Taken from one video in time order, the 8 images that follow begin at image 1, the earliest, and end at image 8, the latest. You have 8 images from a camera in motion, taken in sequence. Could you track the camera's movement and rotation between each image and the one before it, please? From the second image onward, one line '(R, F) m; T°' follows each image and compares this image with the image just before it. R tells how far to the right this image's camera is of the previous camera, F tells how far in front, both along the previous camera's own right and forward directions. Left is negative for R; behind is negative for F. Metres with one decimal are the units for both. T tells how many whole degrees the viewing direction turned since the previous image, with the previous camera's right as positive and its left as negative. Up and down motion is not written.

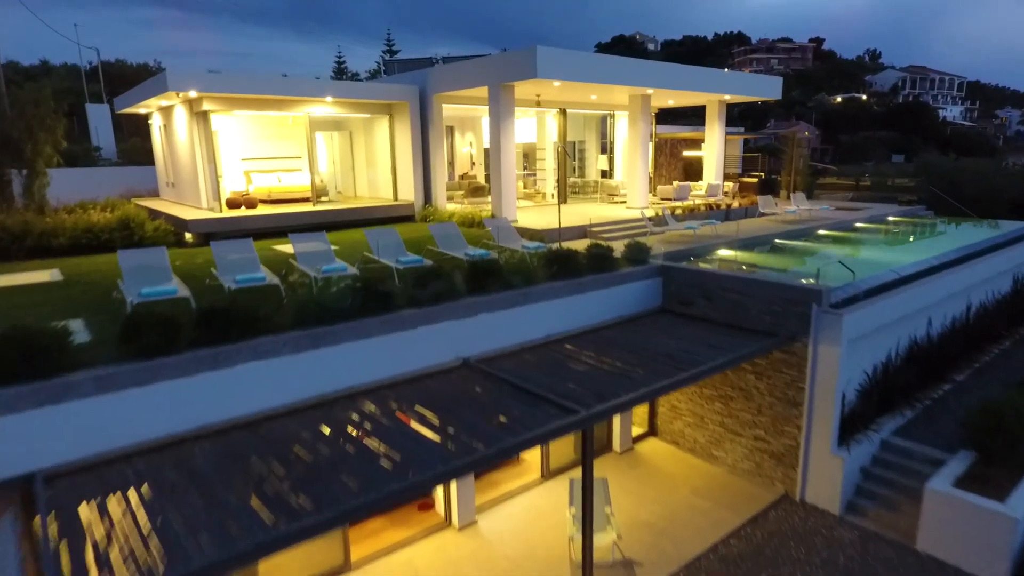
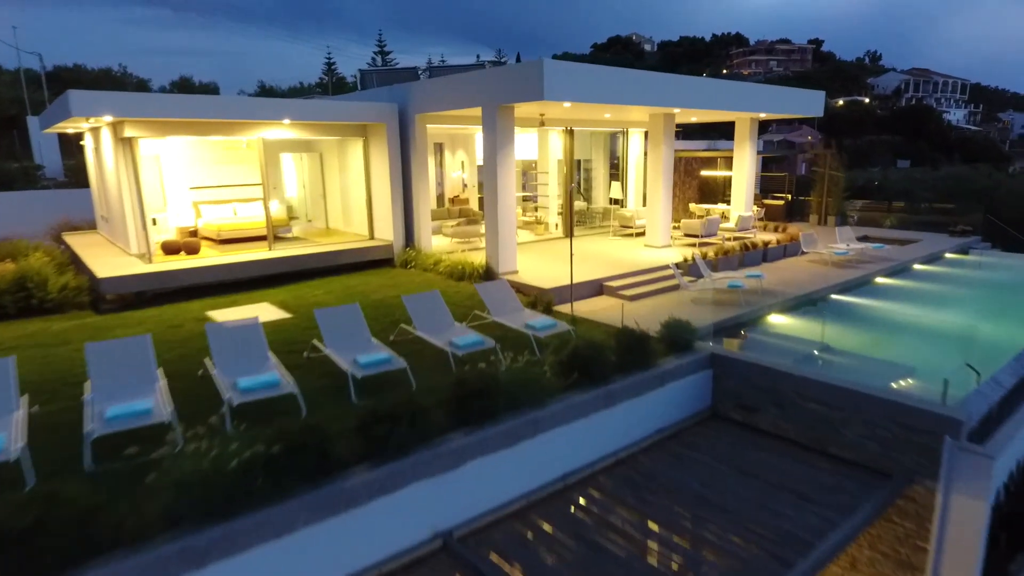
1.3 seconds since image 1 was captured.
(-0.1, +2.4) m; +1°
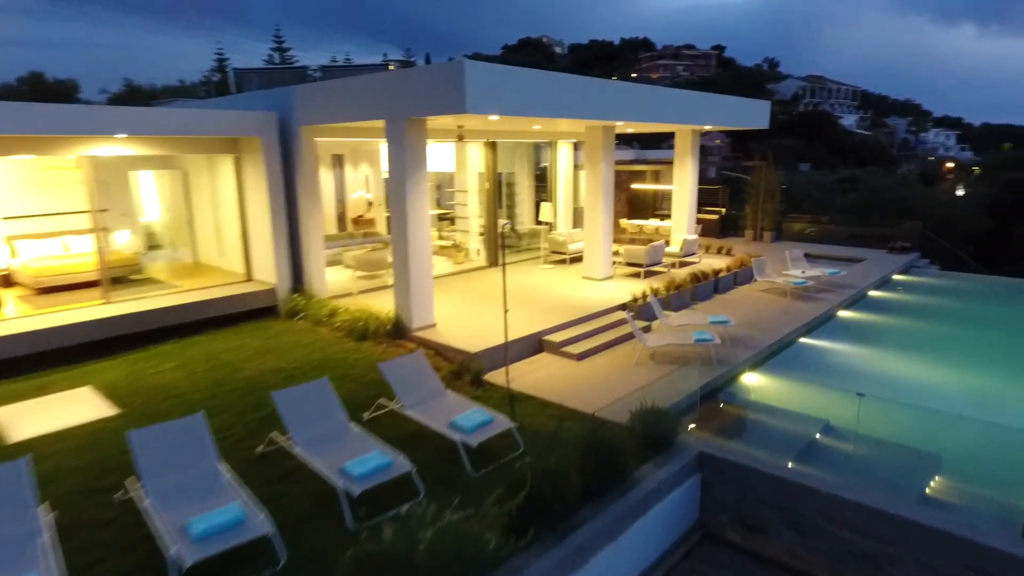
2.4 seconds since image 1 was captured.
(0.0, +2.0) m; +8°
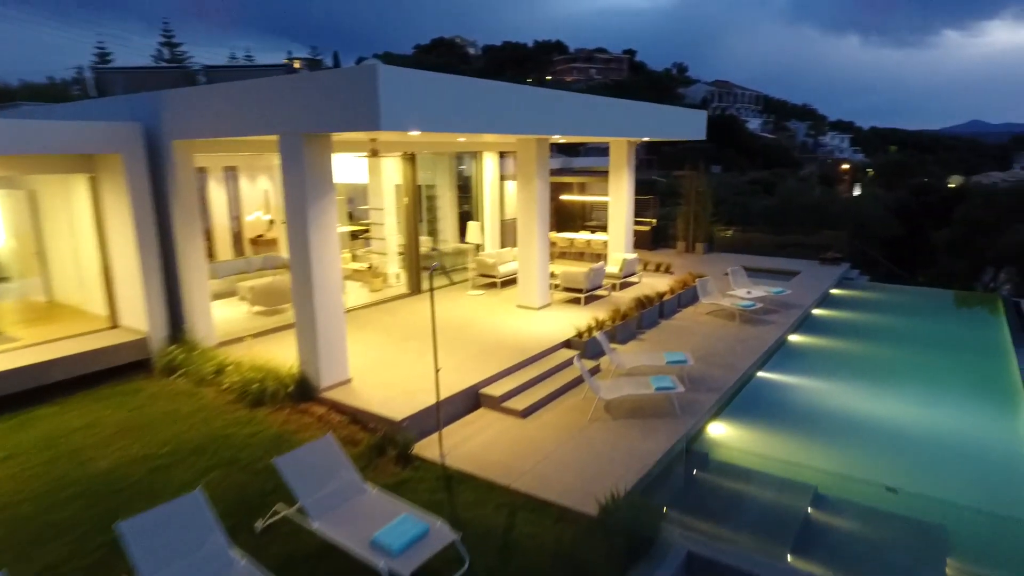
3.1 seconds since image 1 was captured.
(-0.1, +1.2) m; +7°
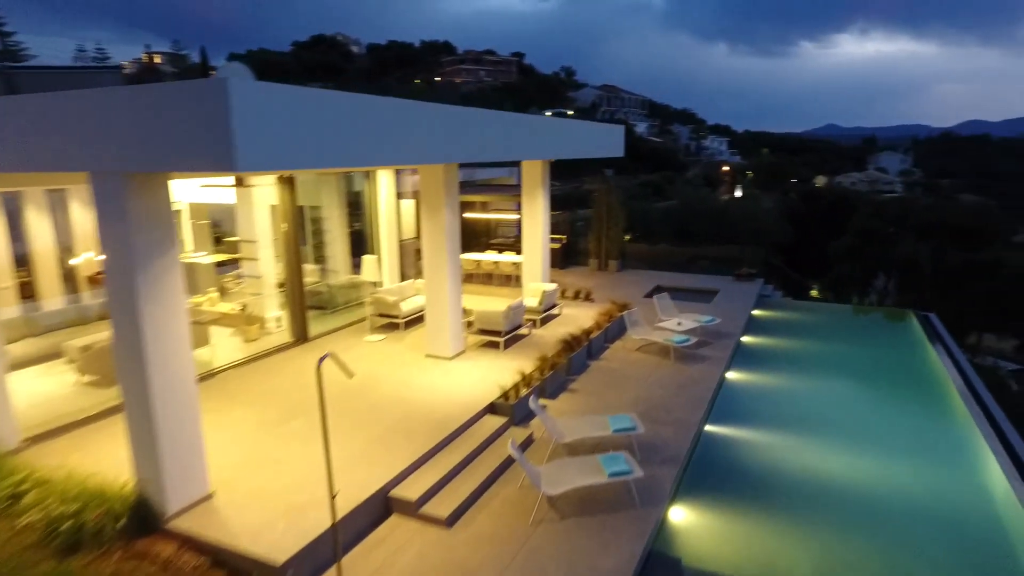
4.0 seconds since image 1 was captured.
(-0.1, +1.4) m; +10°
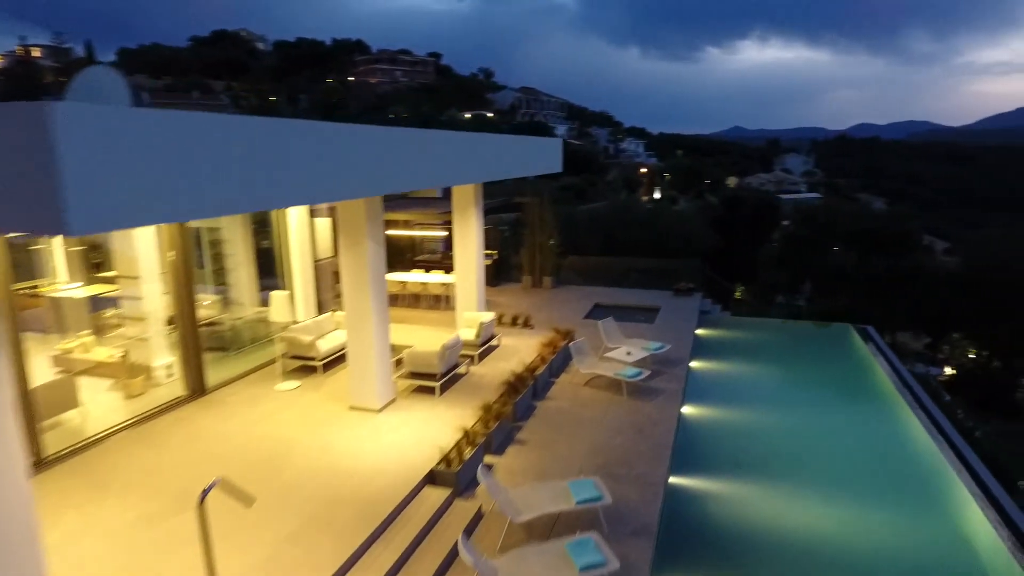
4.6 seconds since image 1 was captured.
(-0.1, +1.0) m; +7°
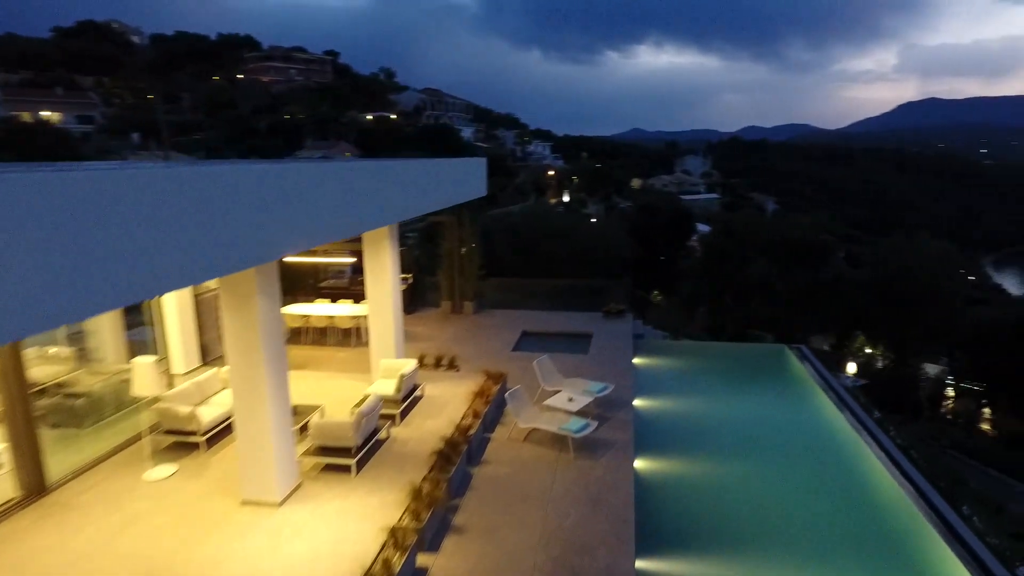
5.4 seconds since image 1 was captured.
(-0.2, +1.2) m; +8°
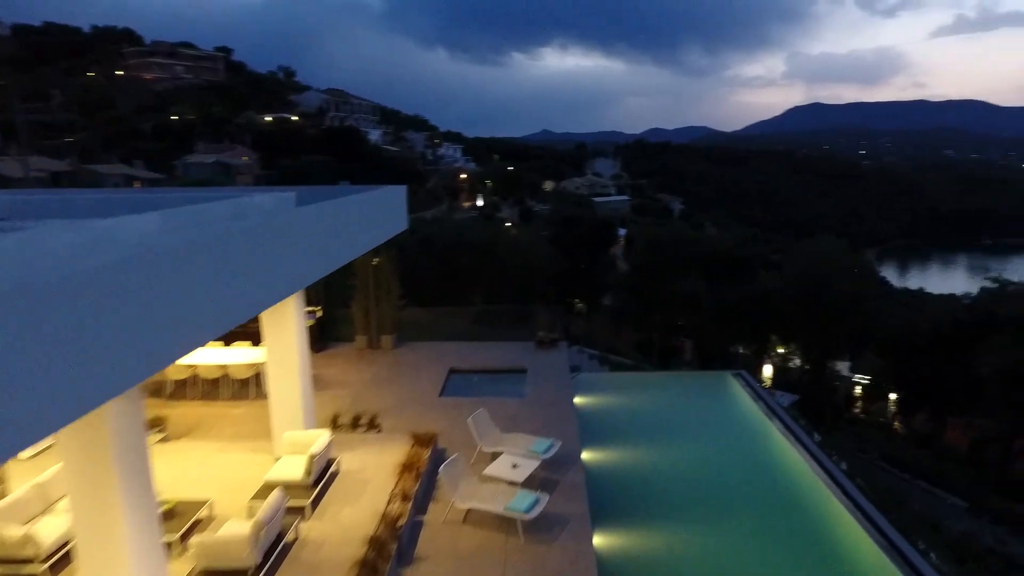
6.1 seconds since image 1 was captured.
(-0.2, +1.1) m; +8°
